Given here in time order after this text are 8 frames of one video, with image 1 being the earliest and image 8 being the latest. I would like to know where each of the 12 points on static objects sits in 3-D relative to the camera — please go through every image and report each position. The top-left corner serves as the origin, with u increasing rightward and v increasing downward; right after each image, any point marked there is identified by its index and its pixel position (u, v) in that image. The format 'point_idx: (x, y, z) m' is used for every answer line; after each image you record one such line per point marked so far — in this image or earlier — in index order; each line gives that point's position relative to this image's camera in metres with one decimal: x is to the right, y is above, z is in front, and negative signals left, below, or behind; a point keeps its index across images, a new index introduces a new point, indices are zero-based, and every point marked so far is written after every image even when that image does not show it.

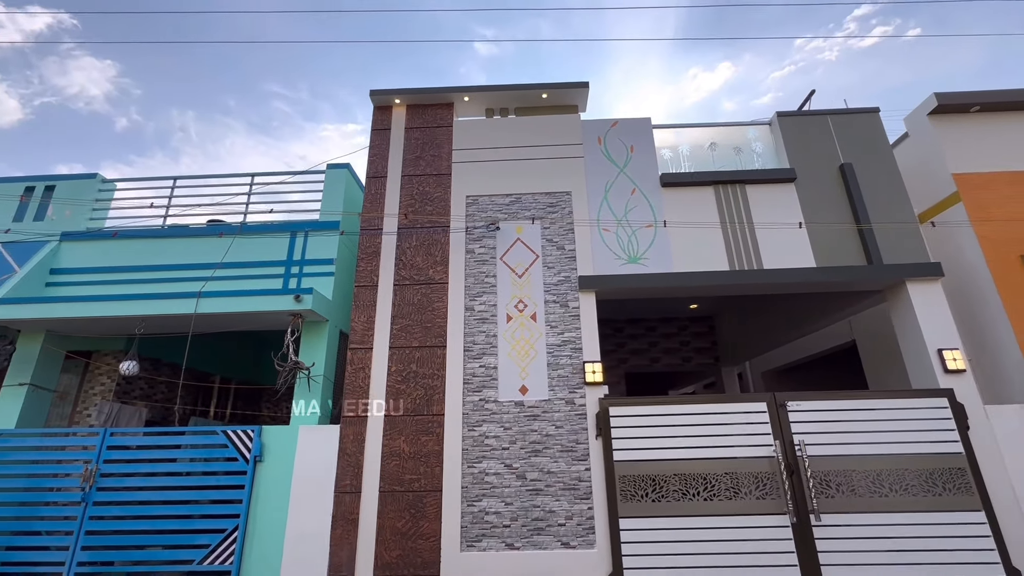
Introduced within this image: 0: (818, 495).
0: (+3.3, -2.3, +5.2) m
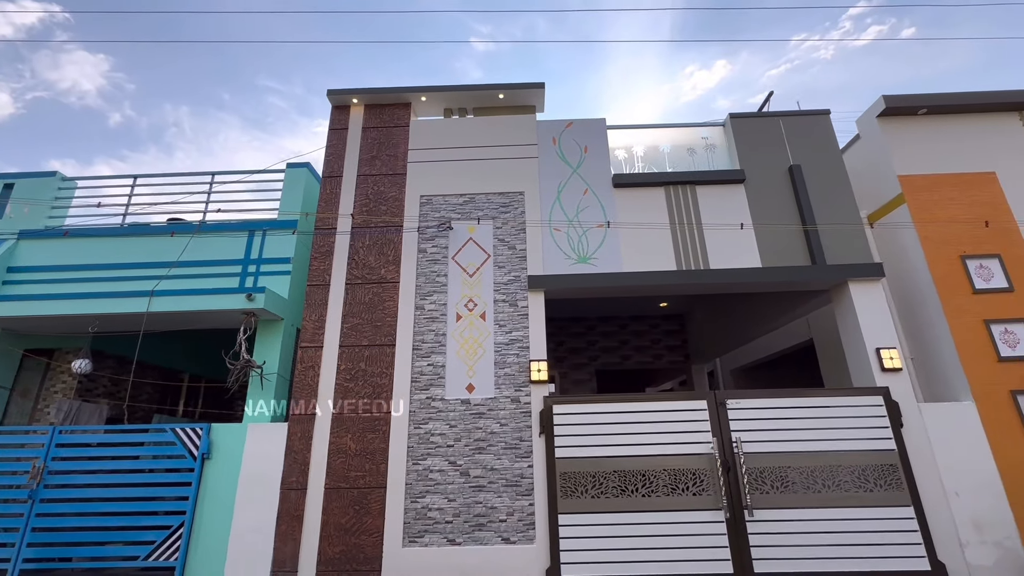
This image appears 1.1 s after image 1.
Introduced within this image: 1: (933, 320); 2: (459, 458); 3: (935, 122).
0: (+2.7, -2.3, +5.3) m
1: (+5.4, -0.4, +6.1) m
2: (-0.6, -2.0, +5.6) m
3: (+6.1, +2.4, +6.8) m
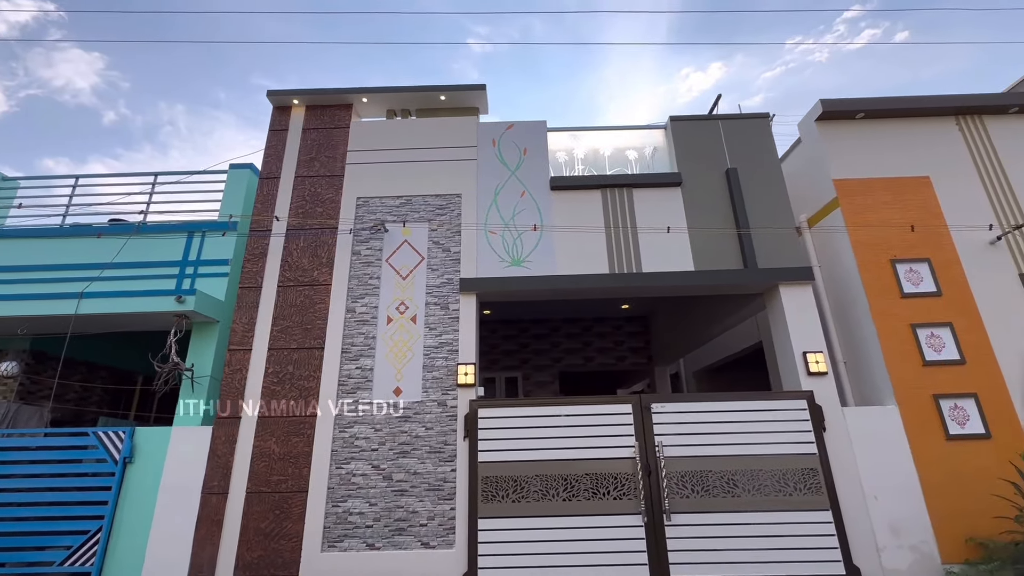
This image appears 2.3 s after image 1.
0: (+1.8, -2.3, +5.2) m
1: (+4.5, -0.5, +6.1) m
2: (-1.5, -2.1, +5.6) m
3: (+5.2, +2.3, +6.8) m
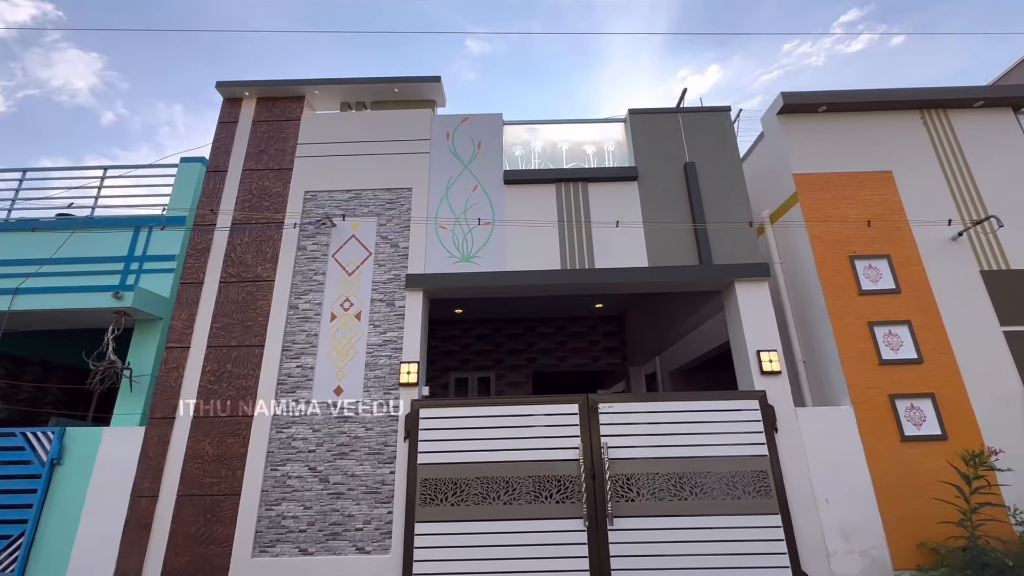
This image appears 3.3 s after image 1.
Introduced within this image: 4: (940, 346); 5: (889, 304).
0: (+1.1, -2.3, +5.1) m
1: (+3.9, -0.4, +5.9) m
2: (-2.2, -2.0, +5.4) m
3: (+4.6, +2.4, +6.7) m
4: (+5.1, -0.7, +5.6) m
5: (+4.6, -0.2, +5.8) m
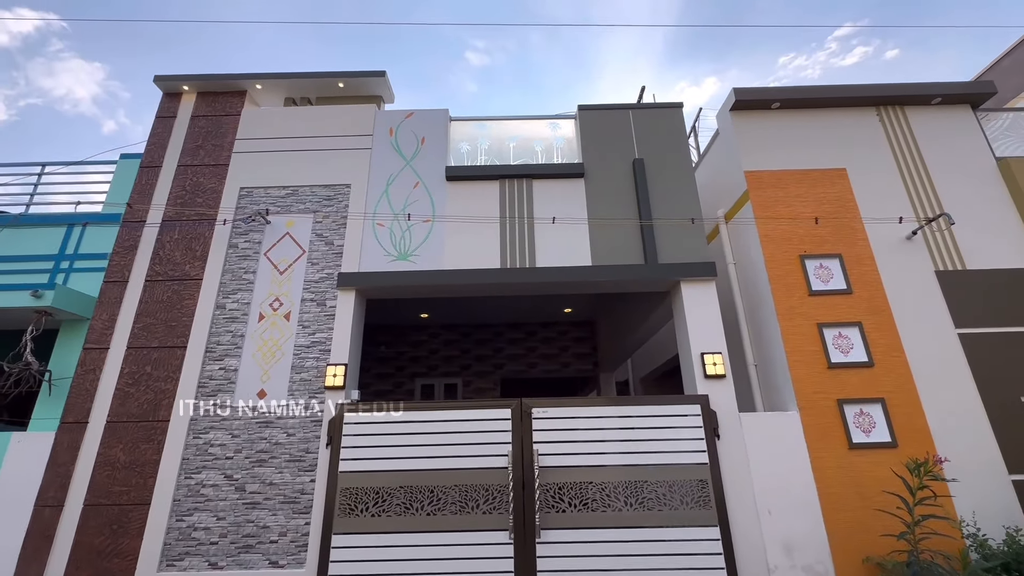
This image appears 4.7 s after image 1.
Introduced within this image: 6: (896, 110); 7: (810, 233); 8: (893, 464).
0: (+0.3, -2.2, +4.8) m
1: (+3.1, -0.4, +5.7) m
2: (-3.0, -2.0, +5.1) m
3: (+3.8, +2.4, +6.5) m
4: (+4.3, -0.7, +5.3) m
5: (+3.8, -0.2, +5.5) m
6: (+5.4, +2.5, +6.6) m
7: (+3.7, +0.7, +5.9) m
8: (+4.0, -1.8, +4.9) m
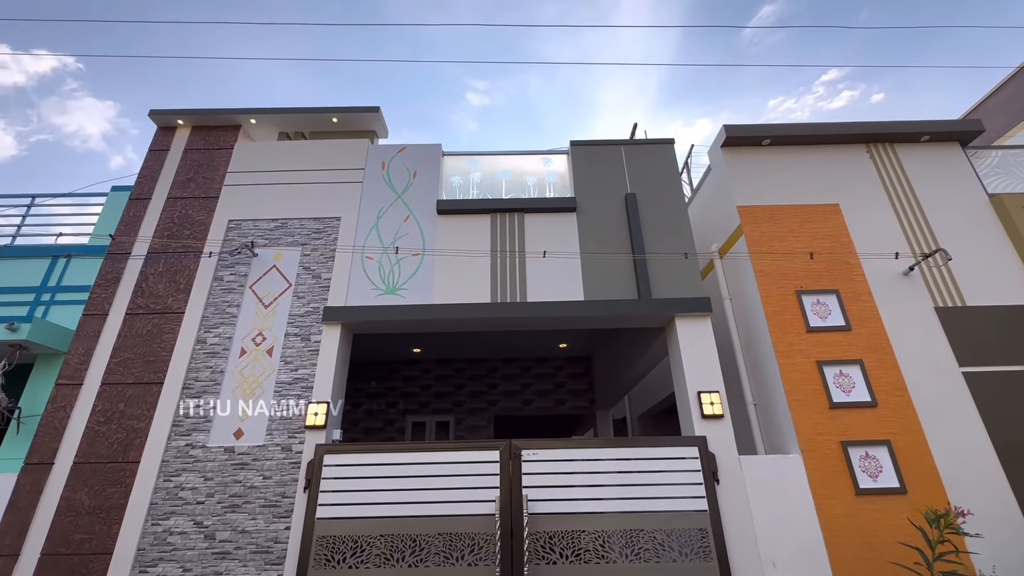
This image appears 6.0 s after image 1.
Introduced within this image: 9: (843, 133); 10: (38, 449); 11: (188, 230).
0: (+0.2, -2.6, +4.5) m
1: (+3.0, -0.9, +5.5) m
2: (-3.1, -2.3, +4.8) m
3: (+3.7, +1.9, +6.5) m
4: (+4.2, -1.1, +5.2) m
5: (+3.7, -0.6, +5.4) m
6: (+5.3, +2.0, +6.6) m
7: (+3.6, +0.2, +5.8) m
8: (+3.9, -2.2, +4.7) m
9: (+4.5, +2.1, +6.4) m
10: (-5.1, -1.7, +5.1) m
11: (-4.3, +0.8, +6.2) m
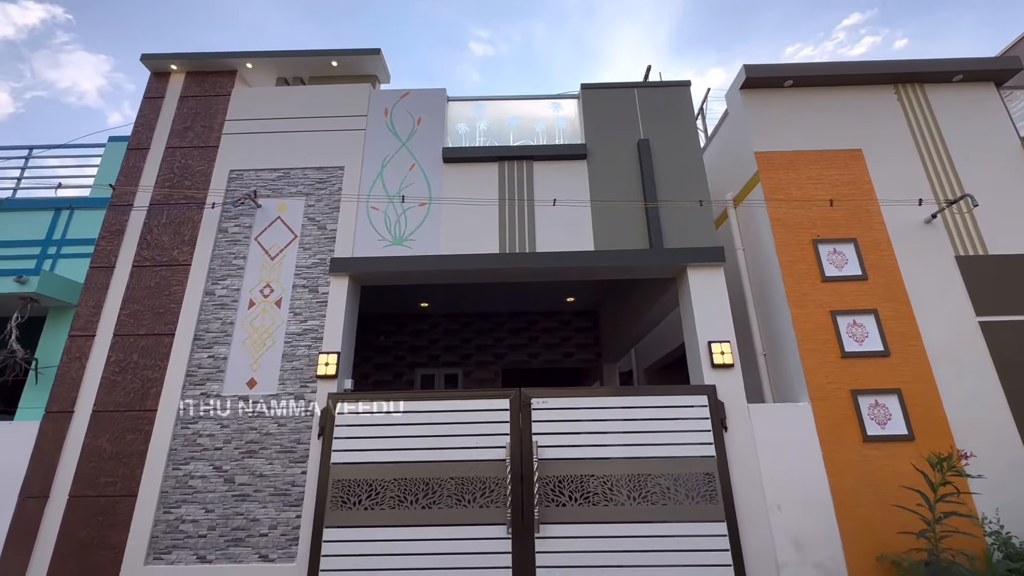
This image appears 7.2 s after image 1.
0: (+0.3, -2.1, +4.6) m
1: (+3.1, -0.3, +5.4) m
2: (-3.0, -1.8, +4.9) m
3: (+3.8, +2.5, +6.2) m
4: (+4.3, -0.5, +5.1) m
5: (+3.8, 0.0, +5.3) m
6: (+5.4, +2.6, +6.2) m
7: (+3.7, +0.9, +5.6) m
8: (+4.0, -1.7, +4.7) m
9: (+4.6, +2.8, +6.1) m
10: (-5.0, -1.2, +5.2) m
11: (-4.2, +1.4, +6.1) m
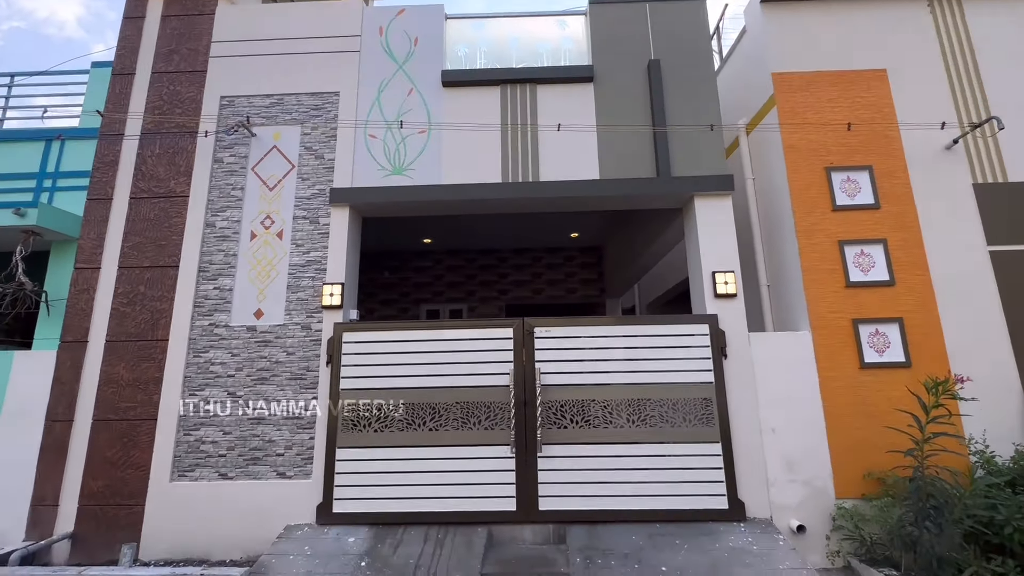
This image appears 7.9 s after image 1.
0: (+0.4, -1.4, +4.8) m
1: (+3.1, +0.5, +5.4) m
2: (-3.0, -1.1, +5.1) m
3: (+3.8, +3.4, +5.7) m
4: (+4.3, +0.2, +5.0) m
5: (+3.9, +0.7, +5.2) m
6: (+5.4, +3.5, +5.8) m
7: (+3.7, +1.7, +5.4) m
8: (+4.0, -1.0, +4.8) m
9: (+4.6, +3.6, +5.6) m
10: (-5.0, -0.5, +5.3) m
11: (-4.1, +2.2, +5.8) m
